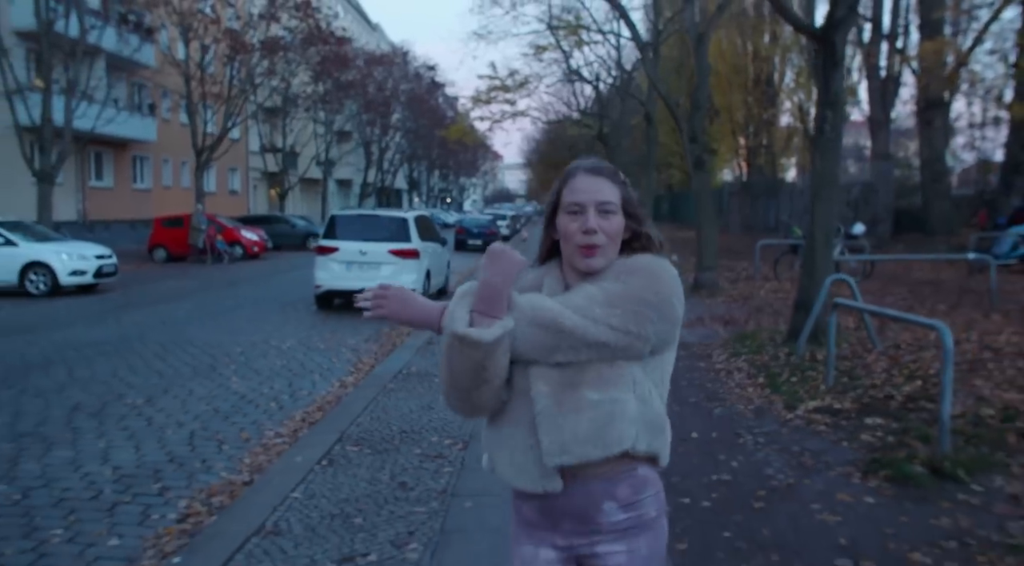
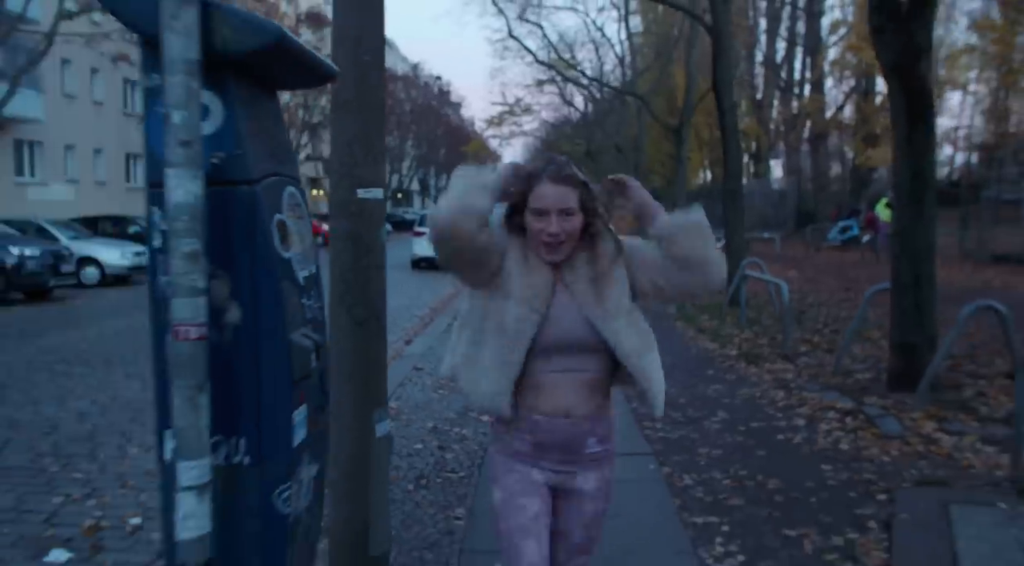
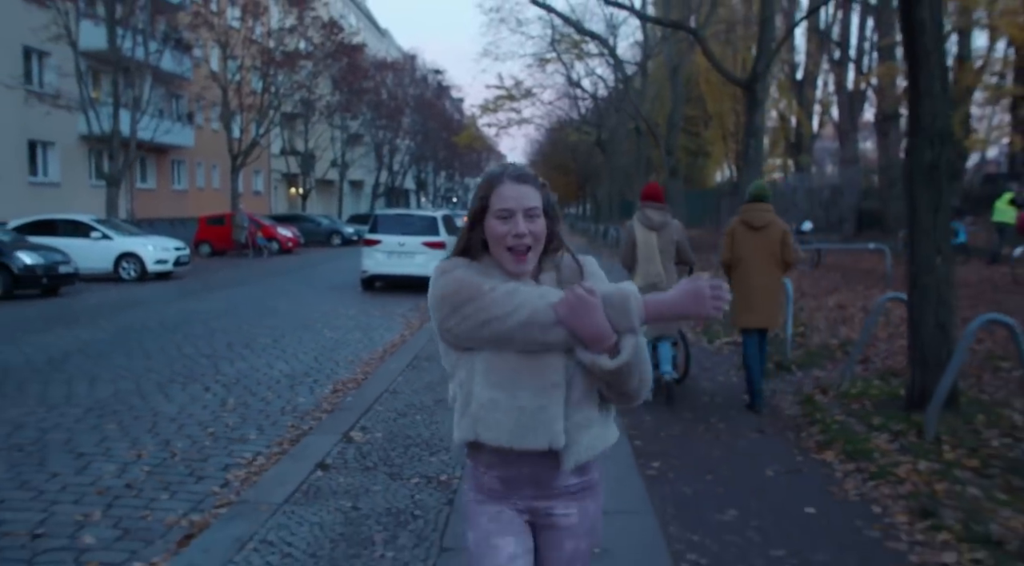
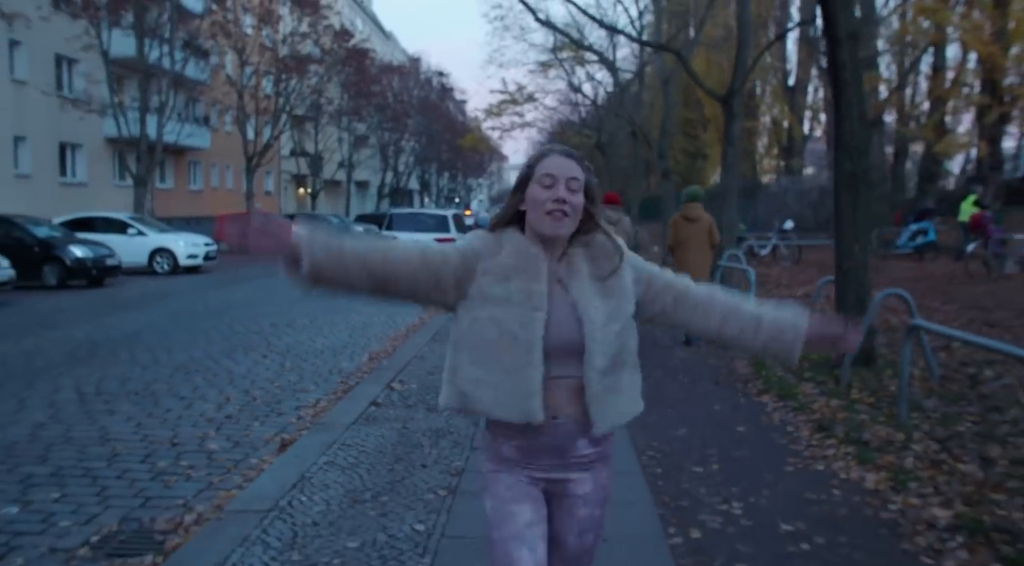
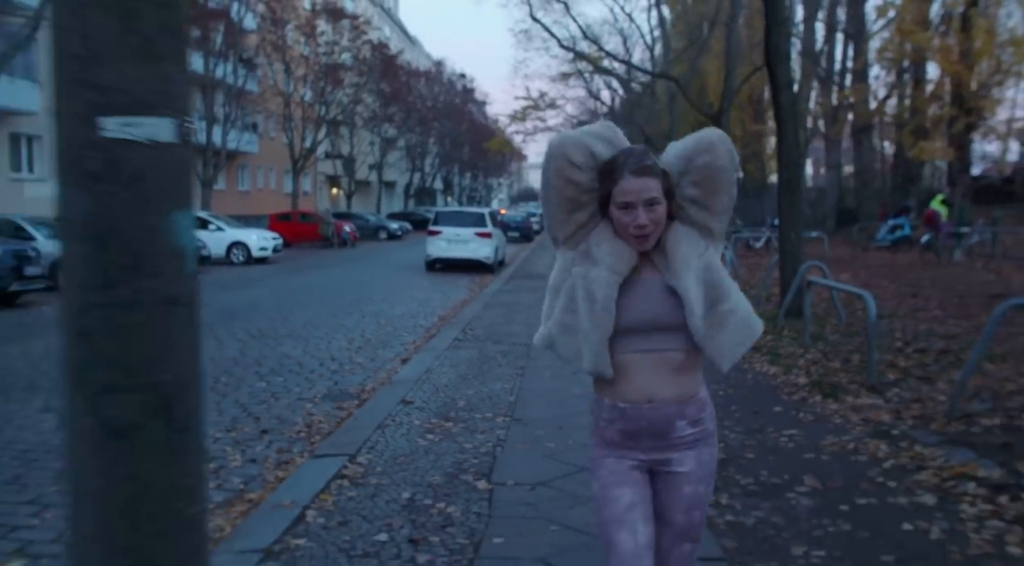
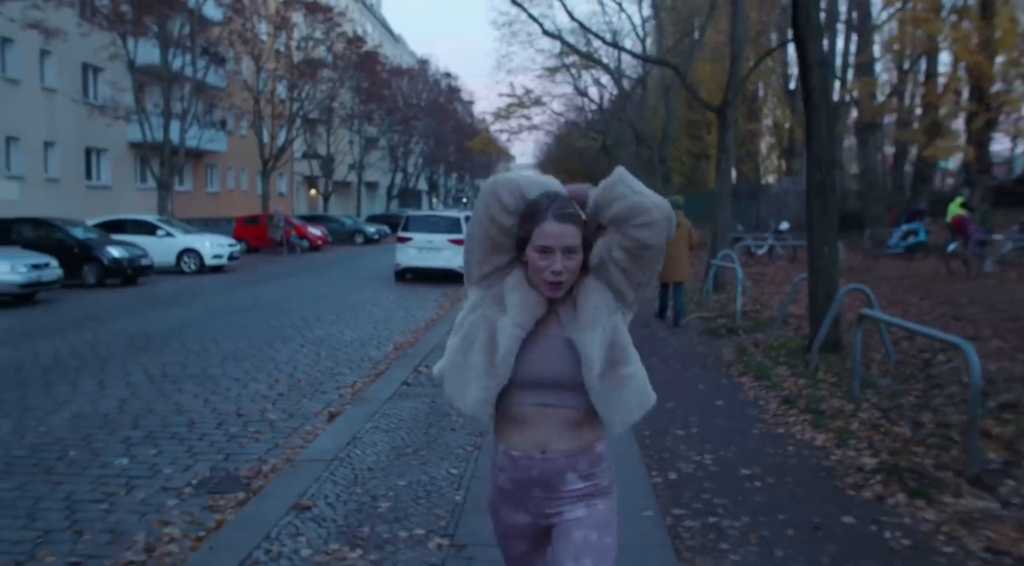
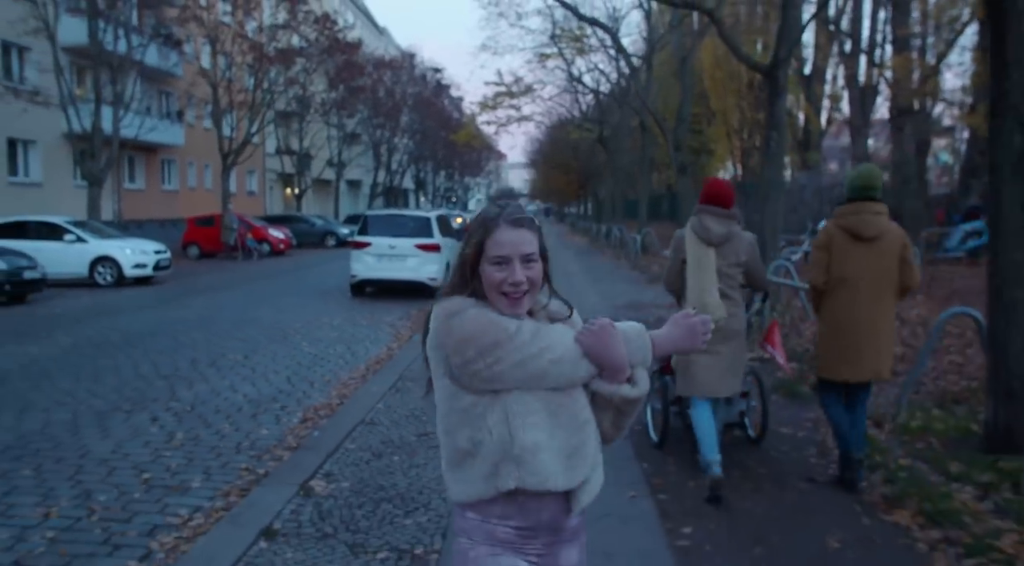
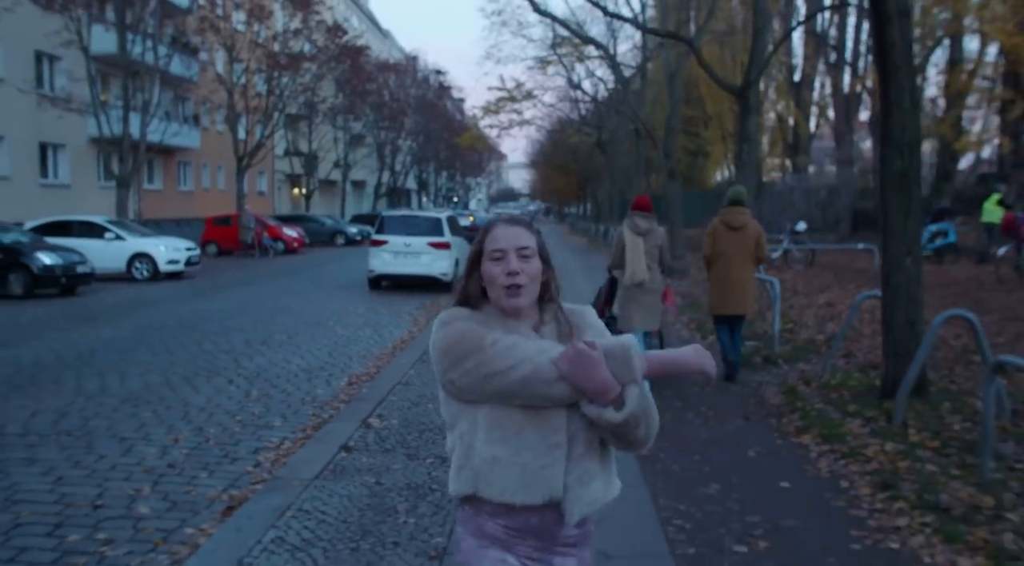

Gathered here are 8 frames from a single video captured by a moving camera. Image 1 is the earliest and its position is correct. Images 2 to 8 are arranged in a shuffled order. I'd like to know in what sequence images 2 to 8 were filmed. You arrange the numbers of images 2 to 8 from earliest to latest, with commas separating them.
7, 3, 8, 4, 6, 5, 2
